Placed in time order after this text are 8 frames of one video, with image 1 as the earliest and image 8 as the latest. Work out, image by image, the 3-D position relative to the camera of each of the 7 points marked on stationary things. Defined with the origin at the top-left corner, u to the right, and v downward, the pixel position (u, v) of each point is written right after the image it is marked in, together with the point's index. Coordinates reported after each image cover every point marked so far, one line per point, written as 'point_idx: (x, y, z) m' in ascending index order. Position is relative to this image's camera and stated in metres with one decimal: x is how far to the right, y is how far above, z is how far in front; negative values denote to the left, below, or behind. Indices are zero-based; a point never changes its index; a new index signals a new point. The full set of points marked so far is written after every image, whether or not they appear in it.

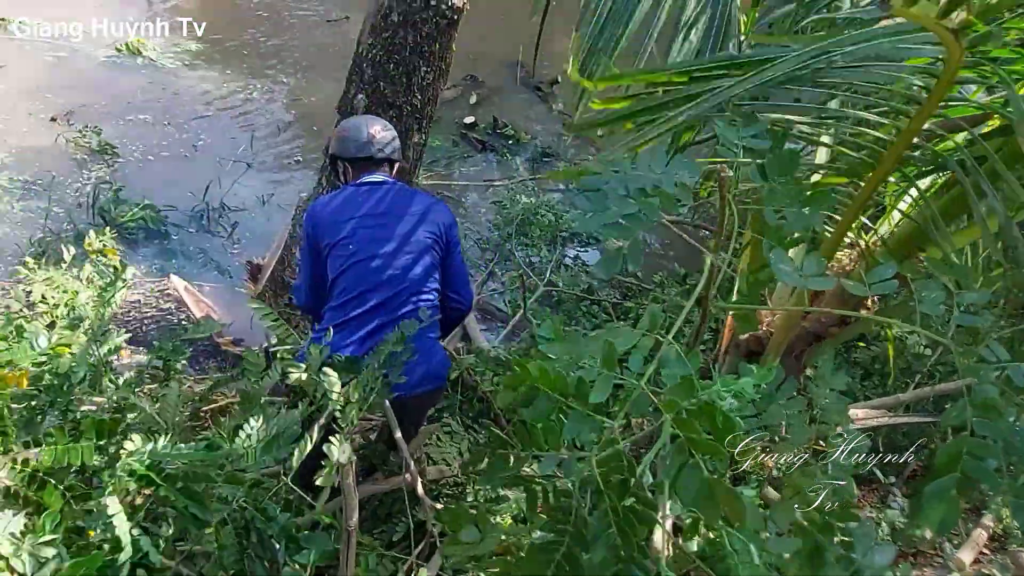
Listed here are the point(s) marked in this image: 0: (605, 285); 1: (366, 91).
0: (+0.6, 0.0, +4.3) m
1: (-0.6, +0.8, +3.1) m
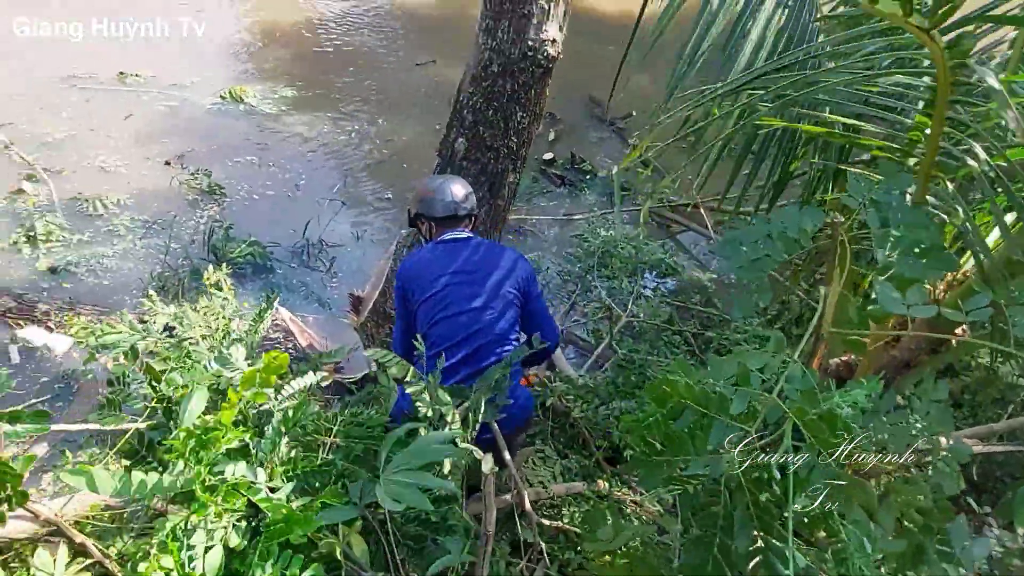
0: (+1.1, -0.2, +4.4) m
1: (-0.2, +0.7, +3.3) m
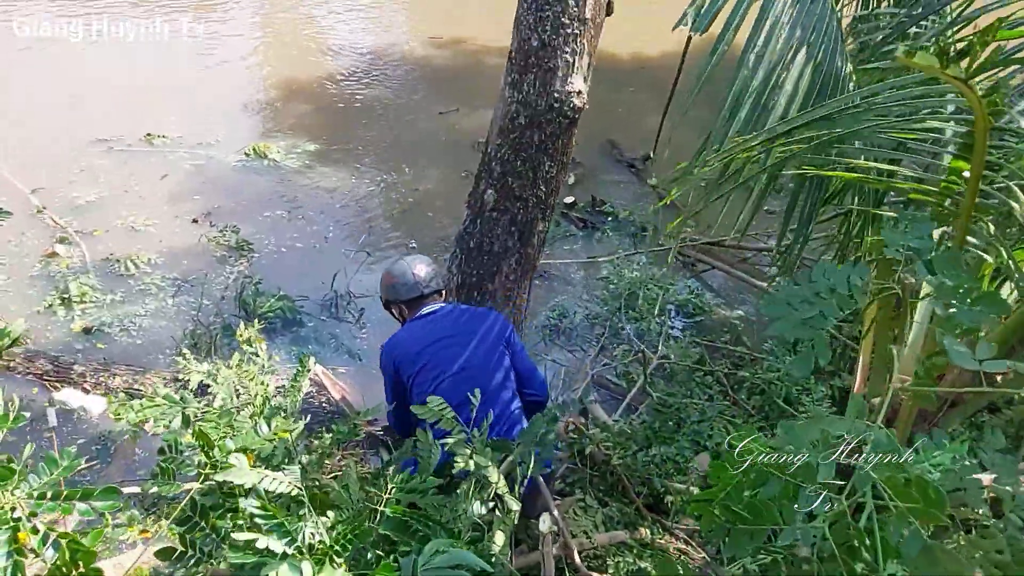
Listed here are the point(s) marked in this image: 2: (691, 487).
0: (+1.2, -0.4, +4.4) m
1: (-0.1, +0.5, +3.4) m
2: (+0.9, -1.0, +3.7) m
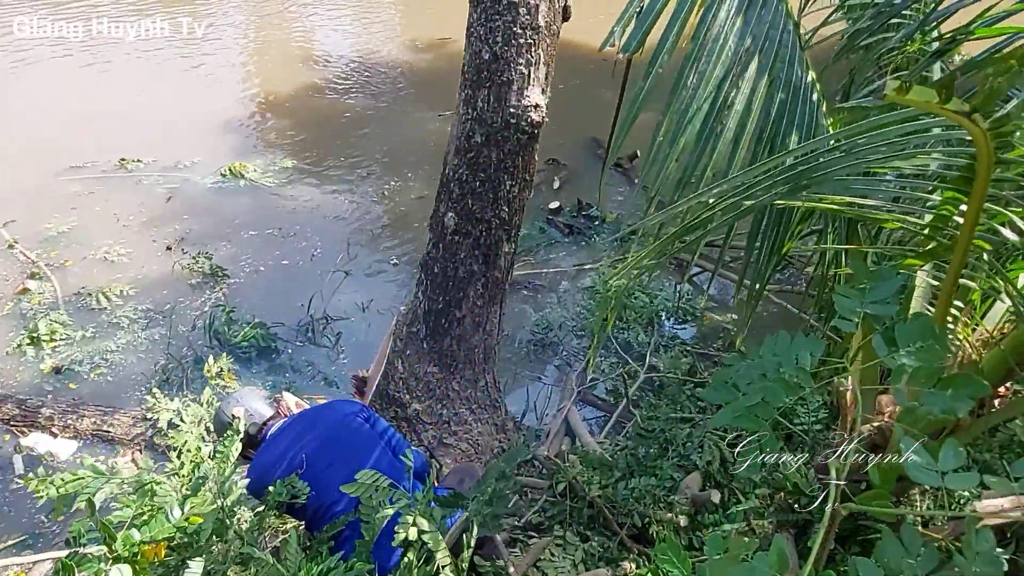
0: (+1.1, -0.5, +4.2) m
1: (-0.2, +0.3, +3.2) m
2: (+0.8, -1.1, +3.5) m
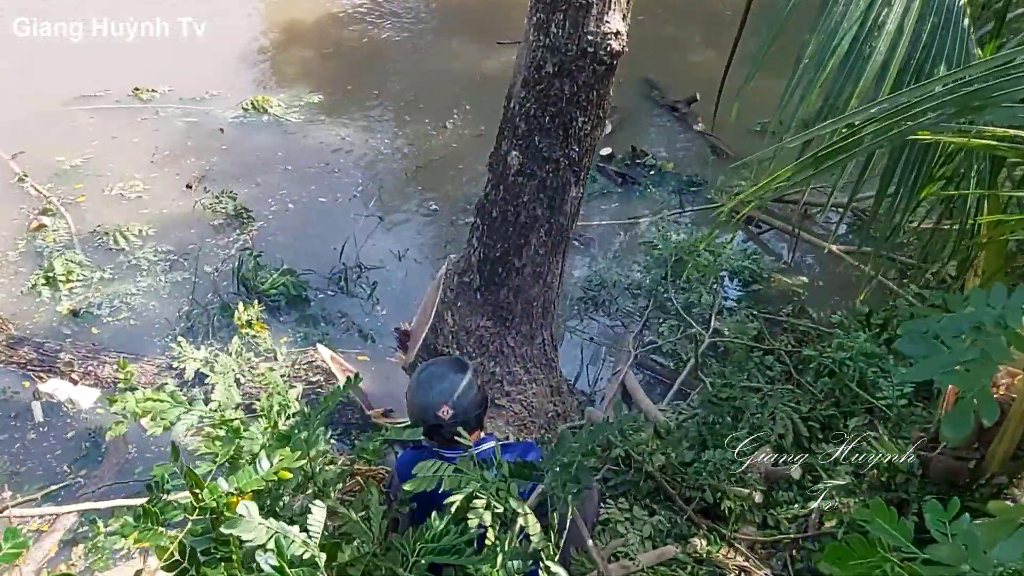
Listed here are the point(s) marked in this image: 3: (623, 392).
0: (+1.4, -0.2, +3.9) m
1: (0.0, +0.5, +2.9) m
2: (+1.1, -0.9, +3.3) m
3: (+0.5, -0.5, +3.6) m
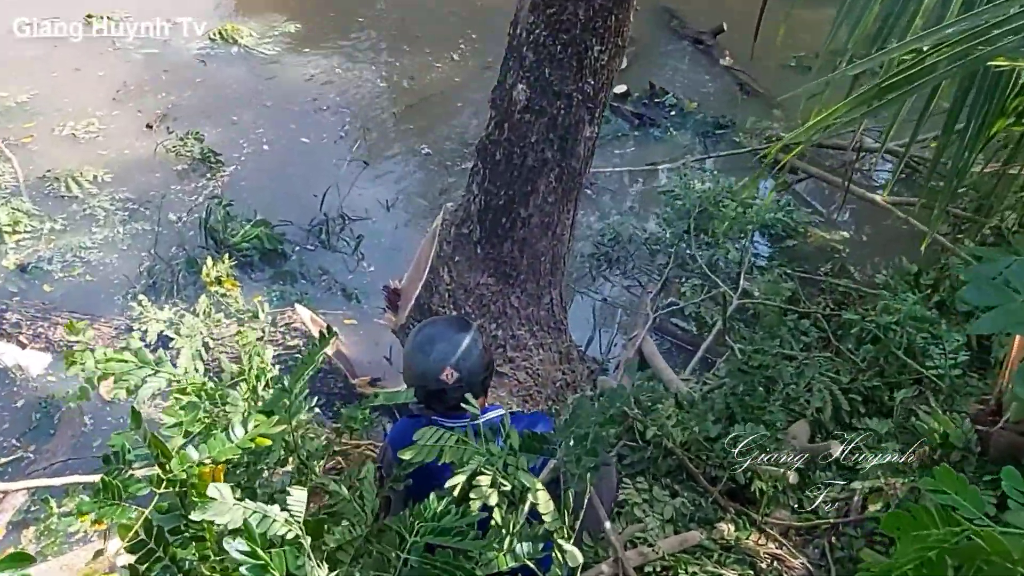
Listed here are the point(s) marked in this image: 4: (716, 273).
0: (+1.4, 0.0, +3.5) m
1: (+0.1, +0.7, +2.4) m
2: (+1.1, -0.7, +2.9) m
3: (+0.6, -0.3, +3.2) m
4: (+1.0, +0.1, +3.5) m
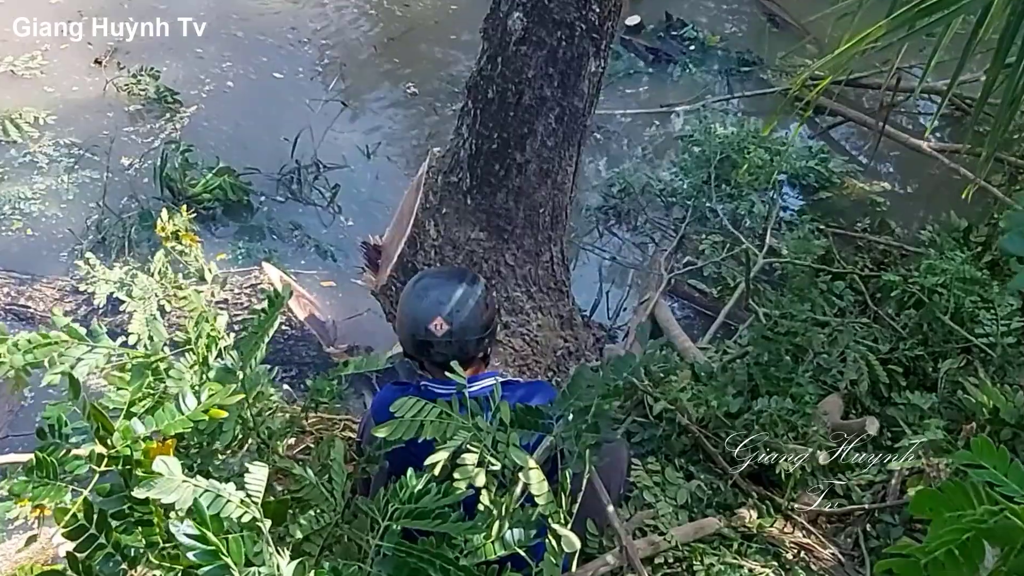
0: (+1.4, +0.2, +3.1) m
1: (+0.1, +0.8, +2.0) m
2: (+1.1, -0.6, +2.5) m
3: (+0.5, -0.1, +2.8) m
4: (+0.9, +0.3, +3.1) m
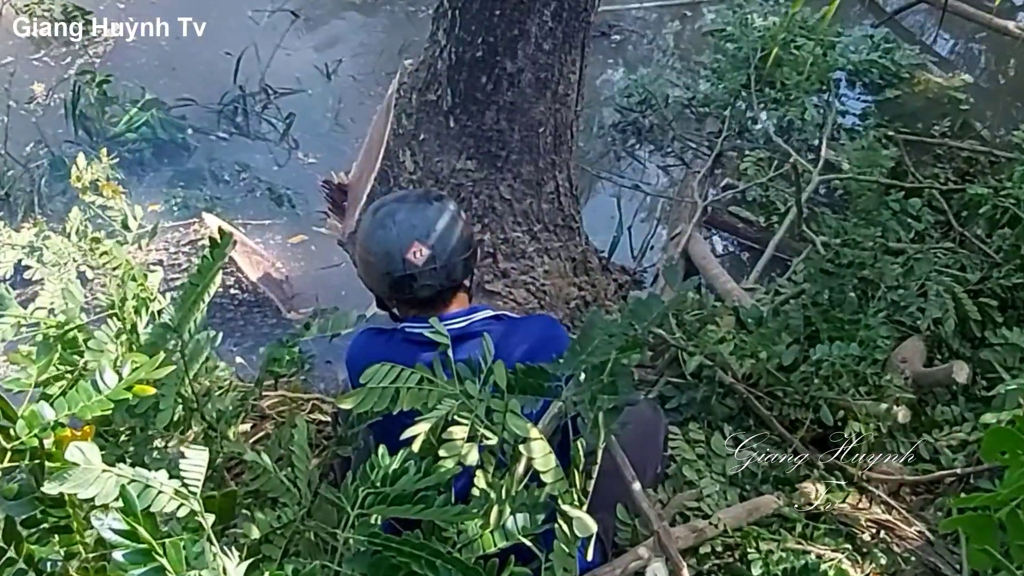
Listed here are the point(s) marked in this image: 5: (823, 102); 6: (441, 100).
0: (+1.4, +0.4, +2.6) m
1: (0.0, +1.0, +1.4) m
2: (+1.1, -0.3, +2.0) m
3: (+0.6, +0.1, +2.3) m
4: (+0.9, +0.5, +2.6) m
5: (+1.1, +0.6, +2.6) m
6: (-0.2, +0.6, +2.3) m
